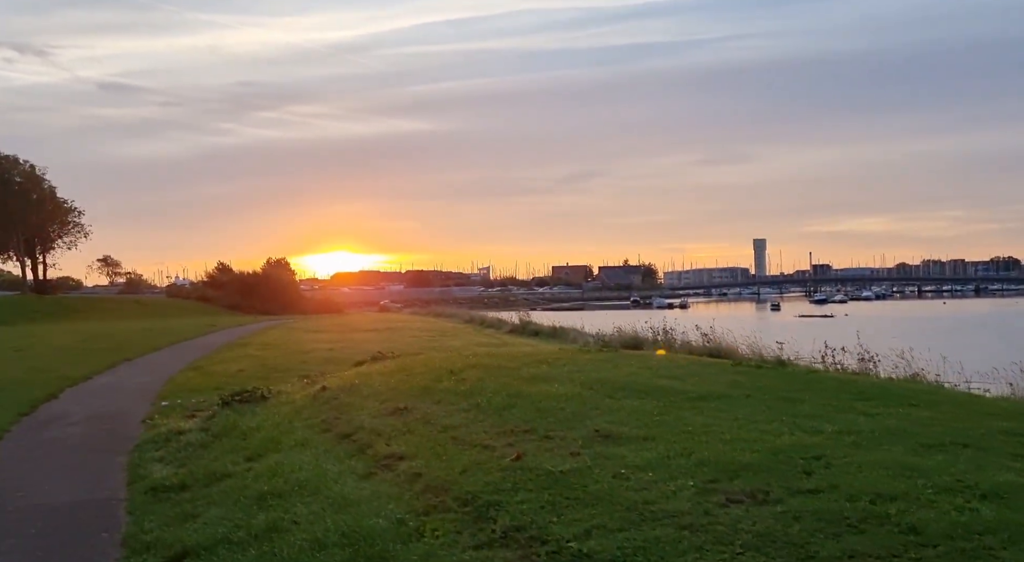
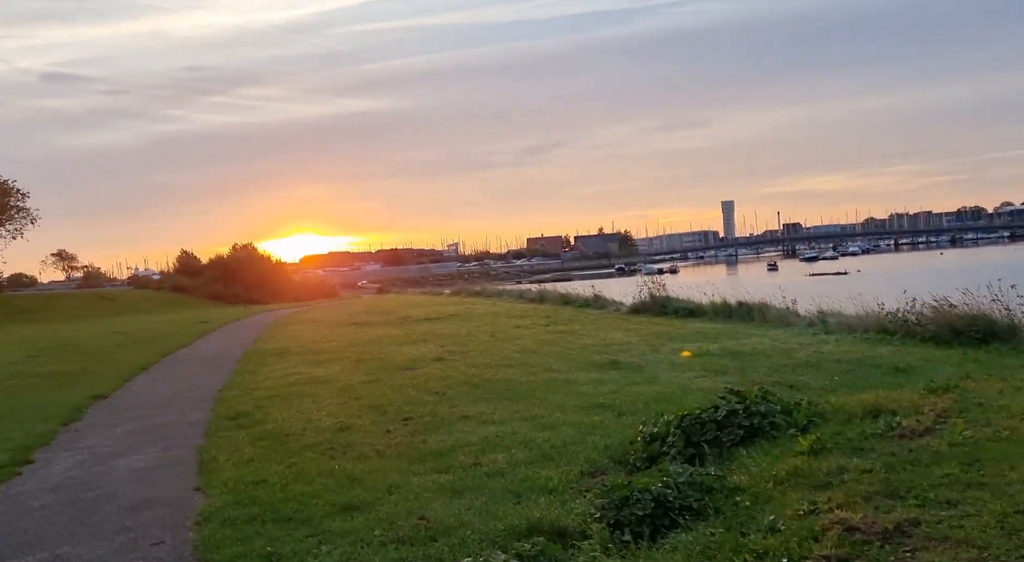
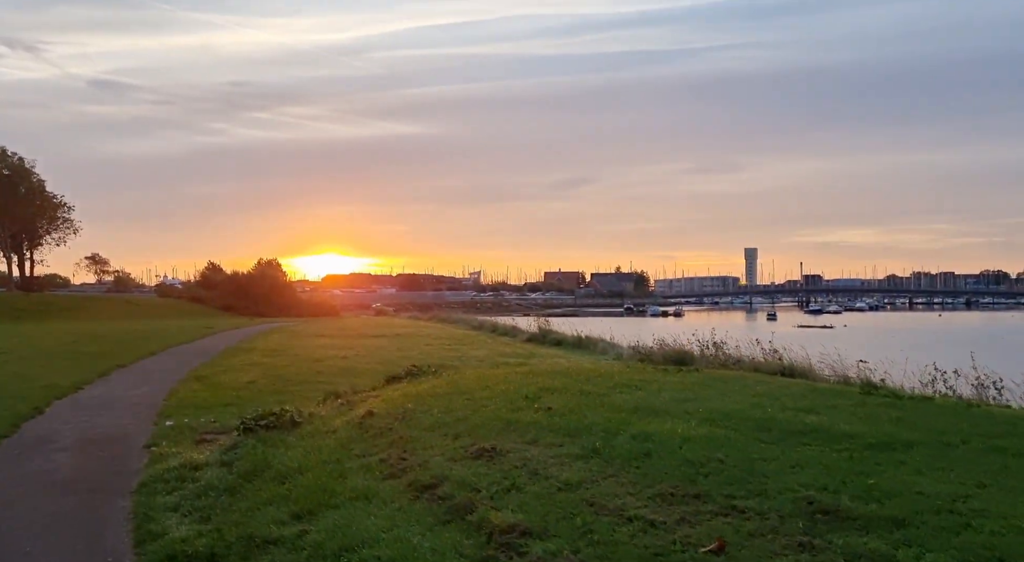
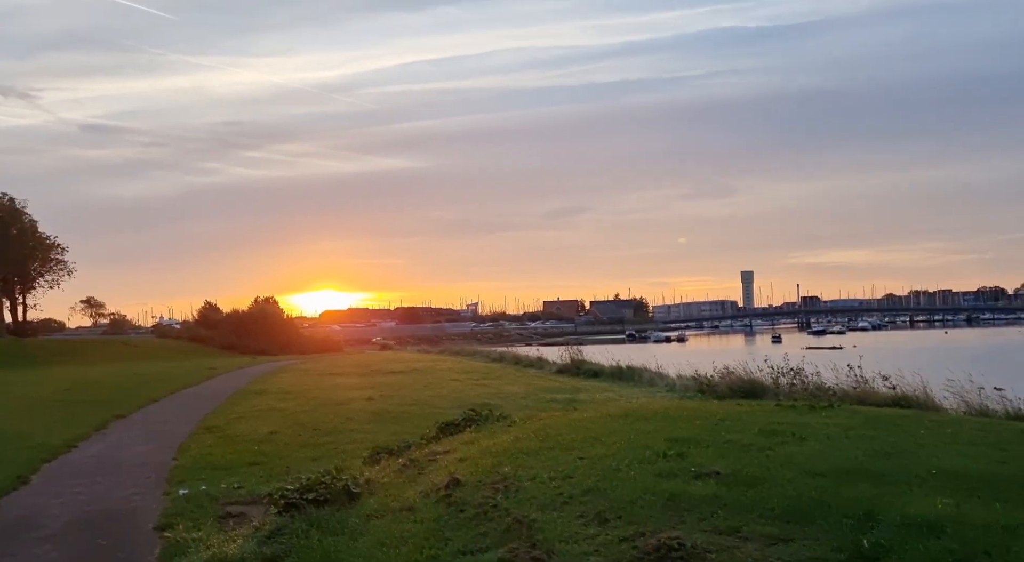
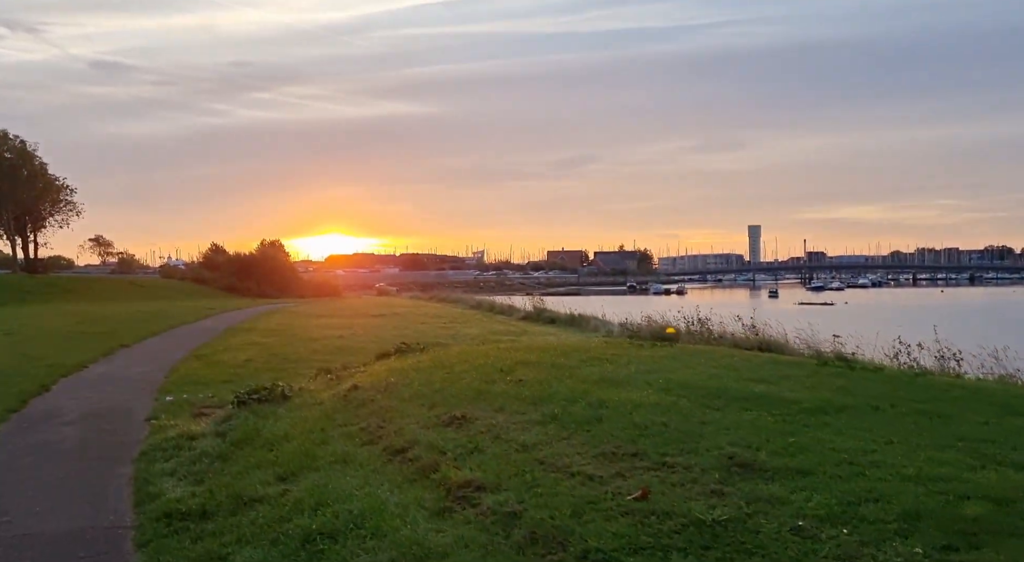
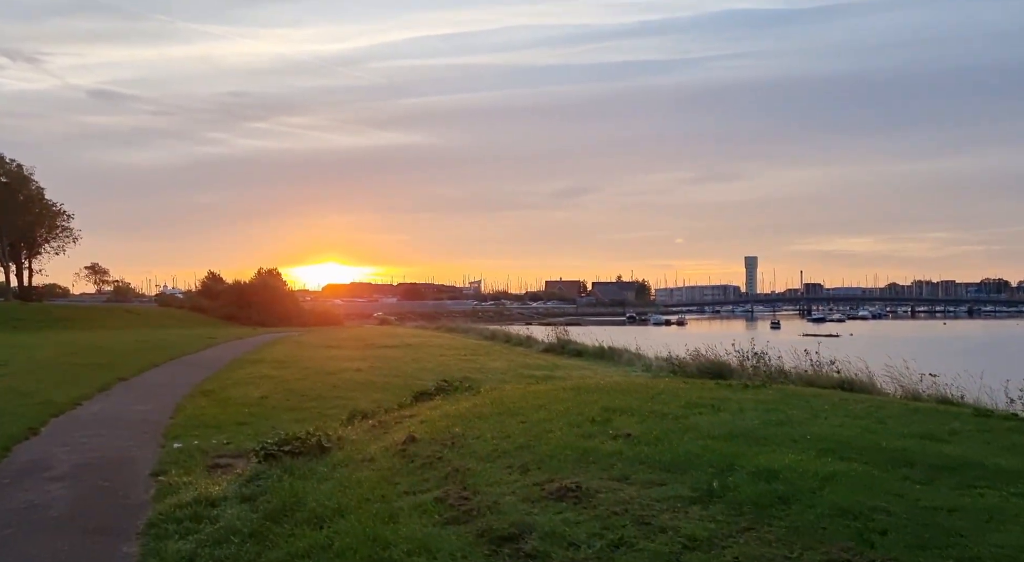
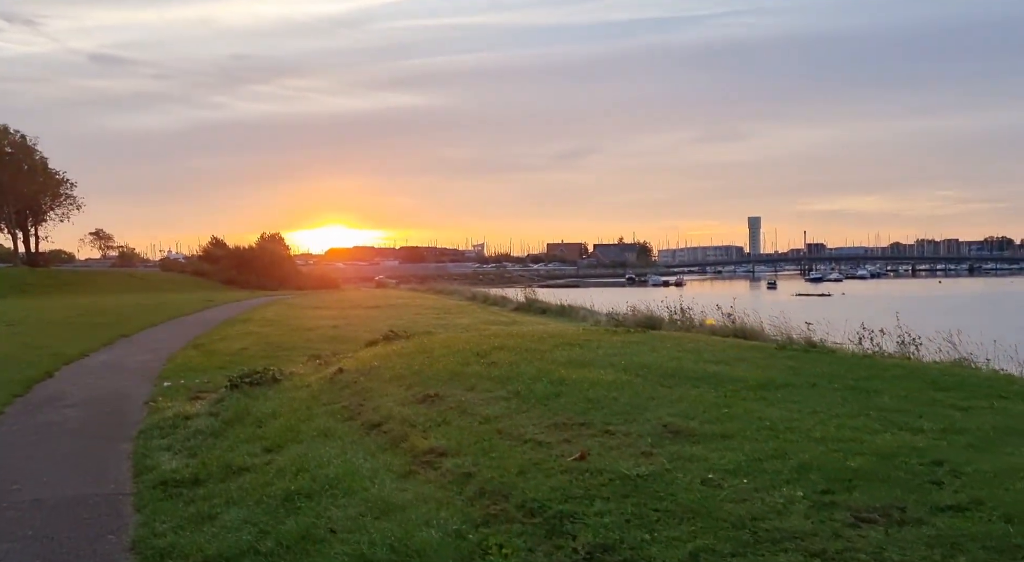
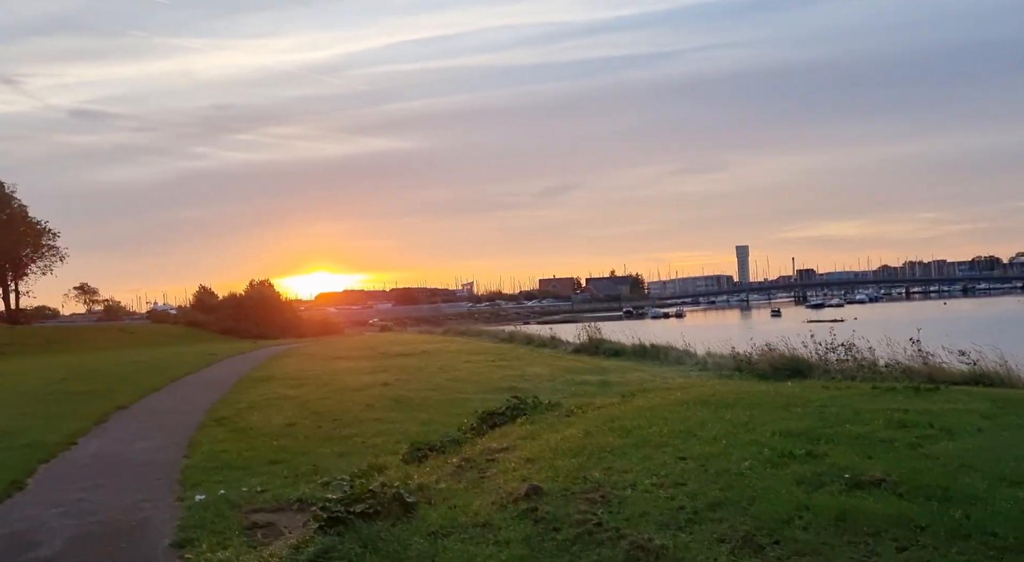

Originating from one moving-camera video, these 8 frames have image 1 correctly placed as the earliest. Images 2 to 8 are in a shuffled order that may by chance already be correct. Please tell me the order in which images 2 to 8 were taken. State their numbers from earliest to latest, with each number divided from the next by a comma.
7, 5, 3, 6, 4, 8, 2
